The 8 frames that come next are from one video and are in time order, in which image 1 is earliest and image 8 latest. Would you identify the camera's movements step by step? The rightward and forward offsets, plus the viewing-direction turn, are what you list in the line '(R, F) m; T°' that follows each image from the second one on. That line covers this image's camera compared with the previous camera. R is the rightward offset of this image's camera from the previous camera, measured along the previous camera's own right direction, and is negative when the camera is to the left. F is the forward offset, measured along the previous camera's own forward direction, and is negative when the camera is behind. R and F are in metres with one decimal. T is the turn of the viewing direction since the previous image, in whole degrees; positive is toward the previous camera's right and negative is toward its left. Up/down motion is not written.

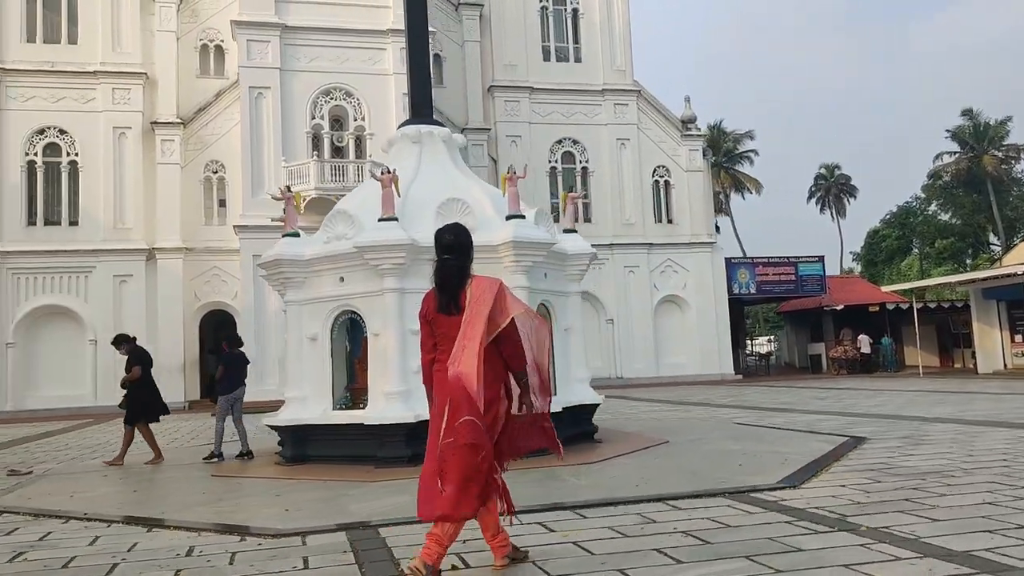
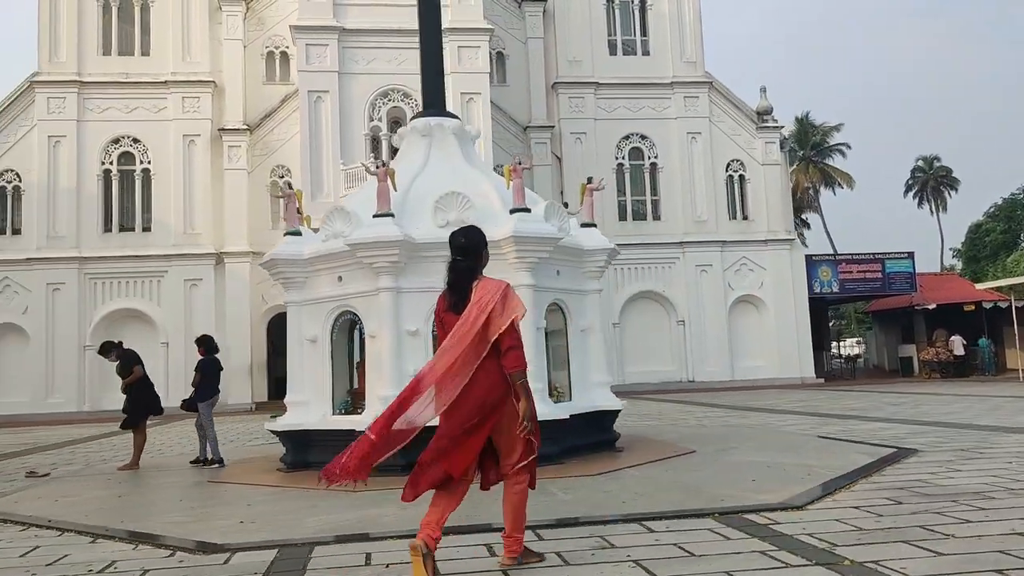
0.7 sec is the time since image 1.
(+0.7, +0.5) m; -6°
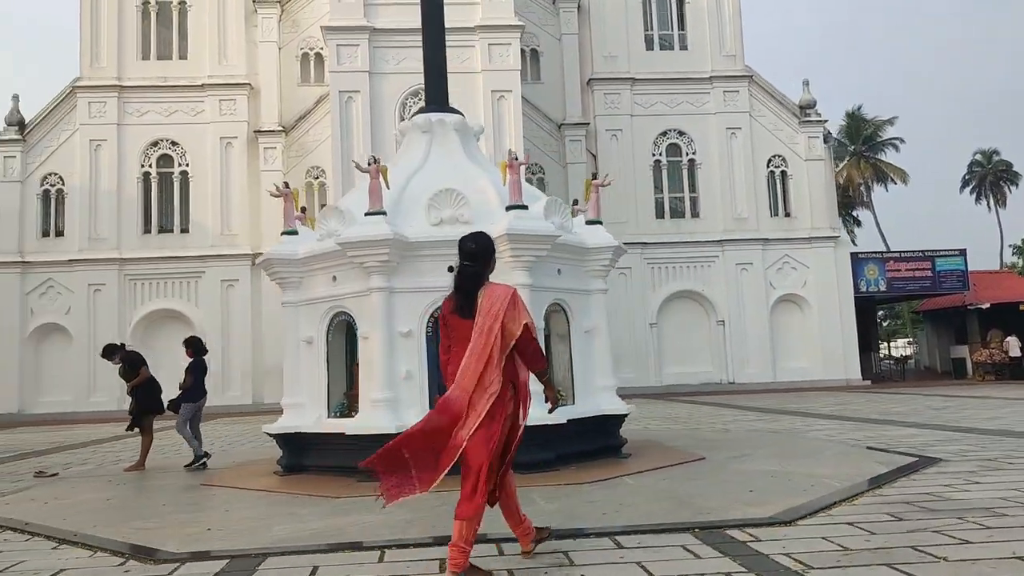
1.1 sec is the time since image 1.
(+0.5, +0.2) m; -3°
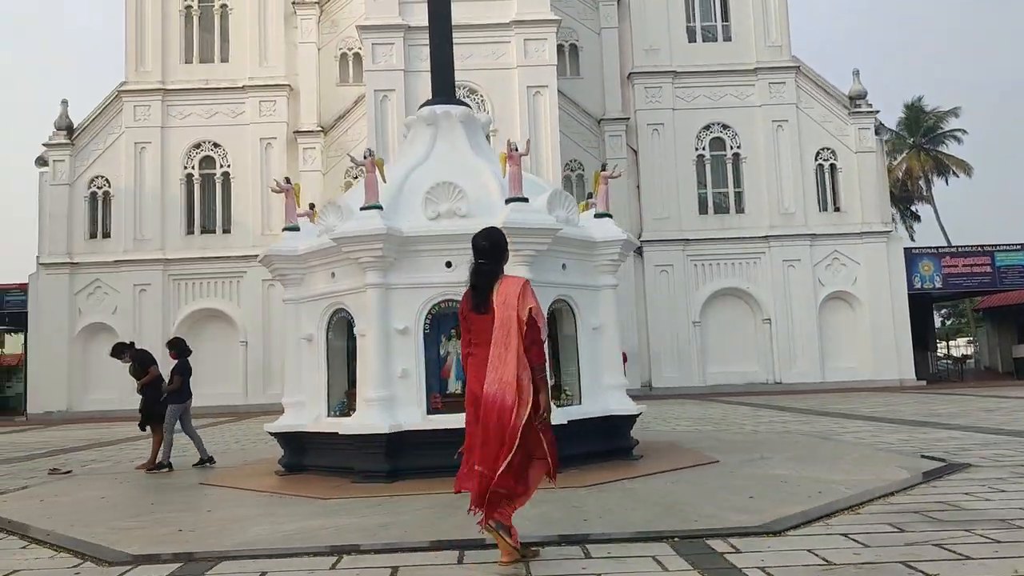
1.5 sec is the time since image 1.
(+0.4, +0.2) m; -4°
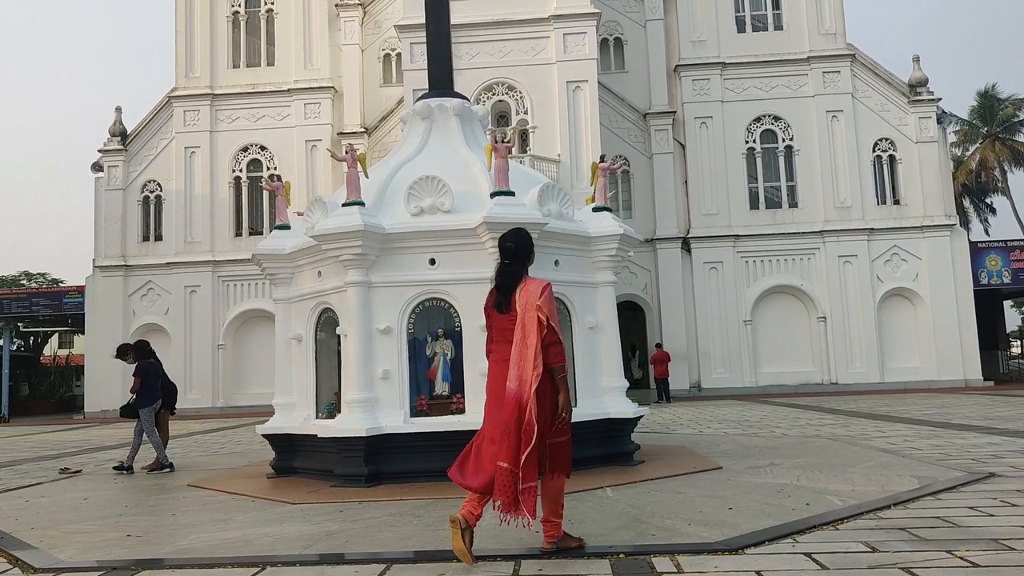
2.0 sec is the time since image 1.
(+0.6, +0.3) m; -5°
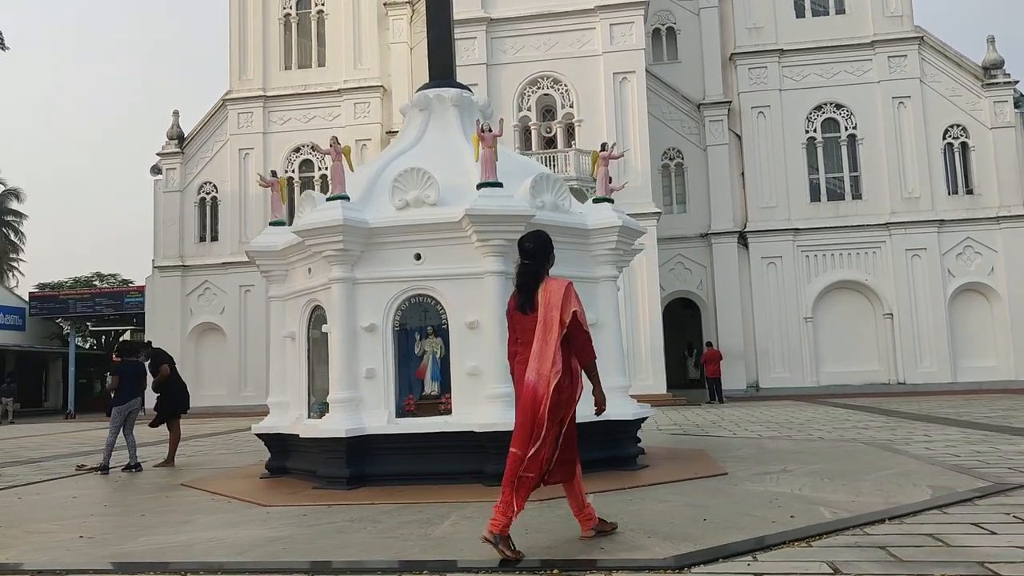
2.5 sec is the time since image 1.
(+0.6, +0.3) m; -5°
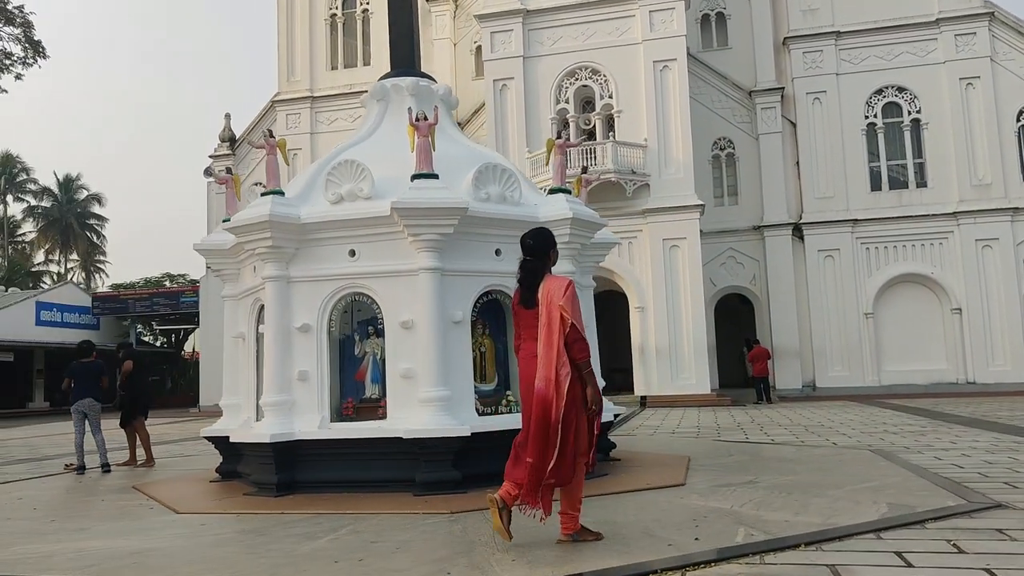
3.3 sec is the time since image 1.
(+1.0, +0.4) m; -5°
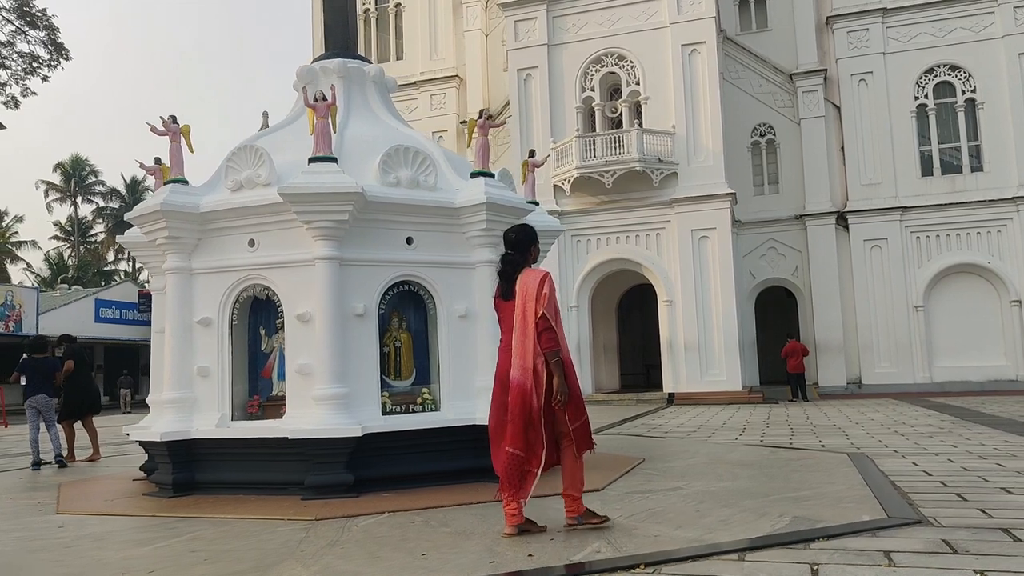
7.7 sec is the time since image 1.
(+1.1, +0.5) m; -5°
